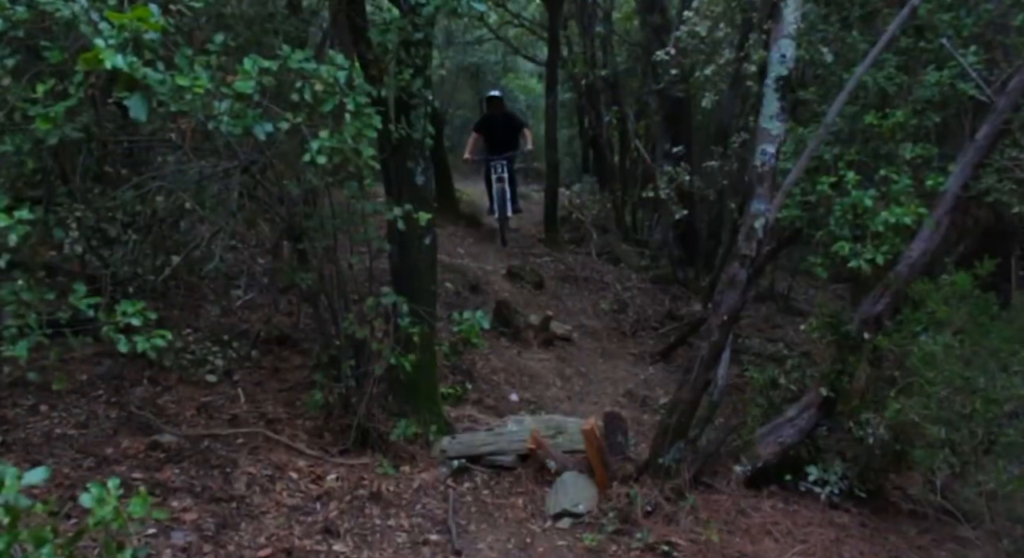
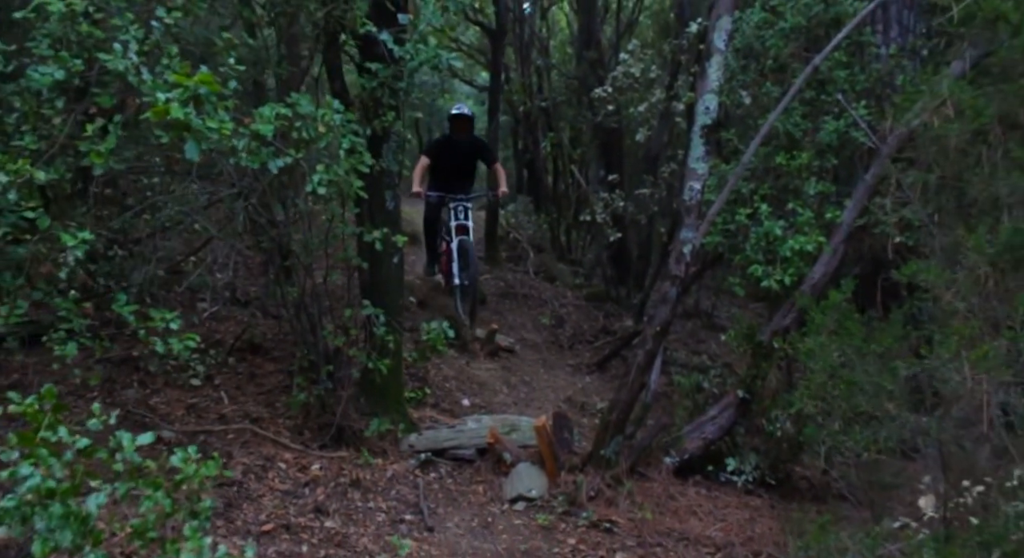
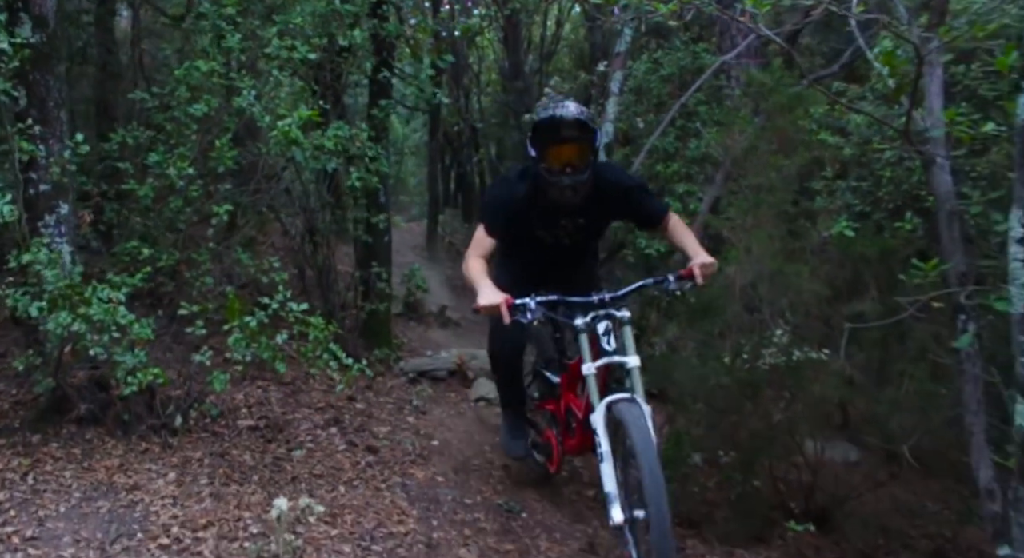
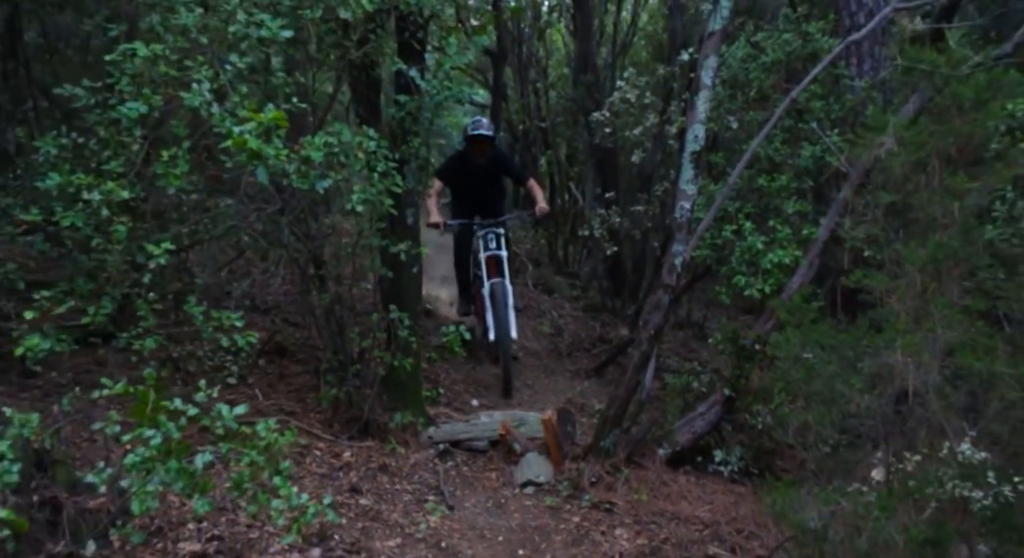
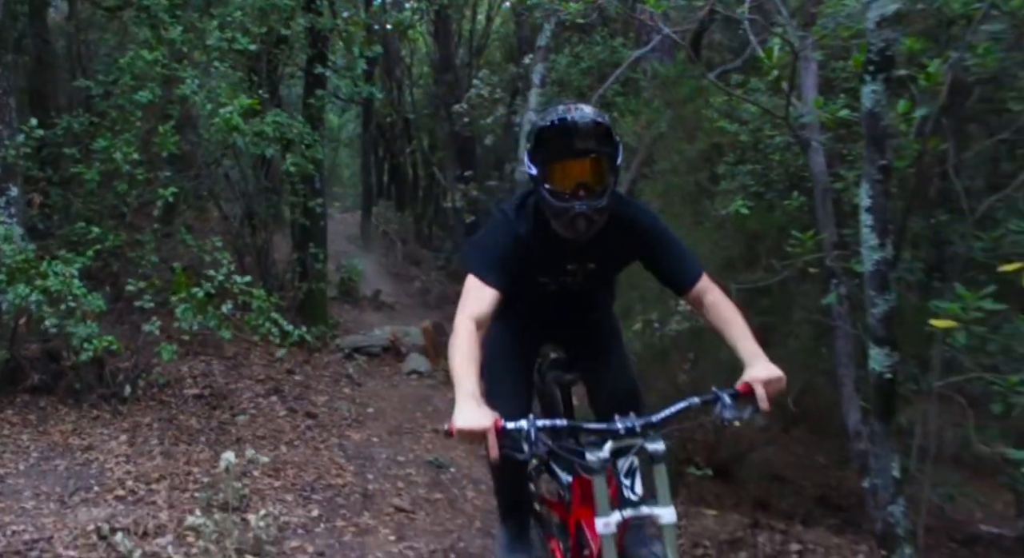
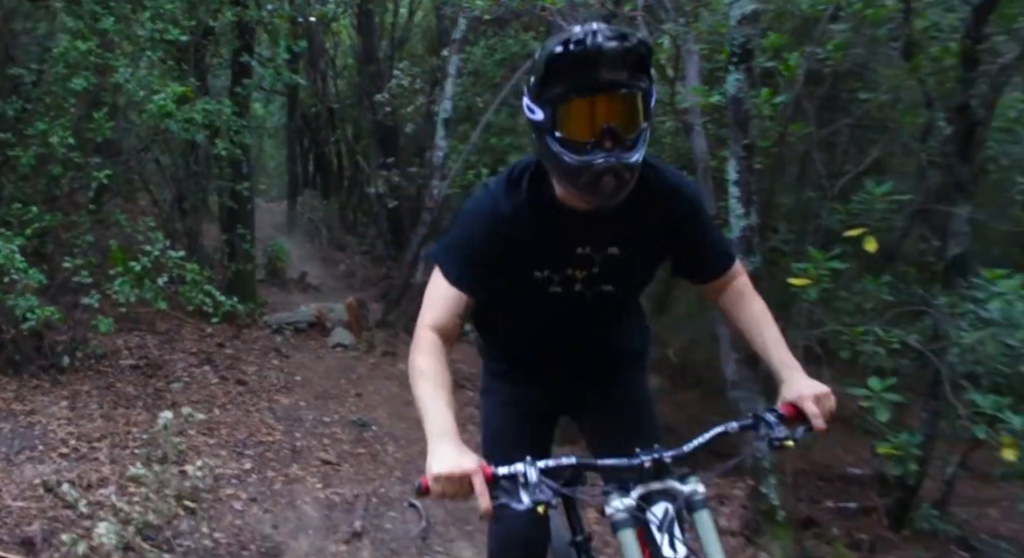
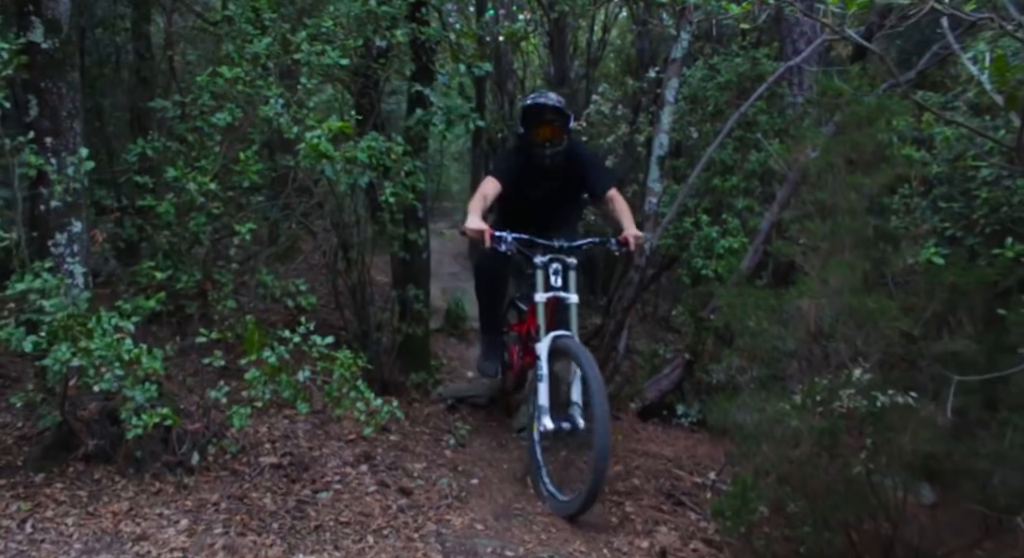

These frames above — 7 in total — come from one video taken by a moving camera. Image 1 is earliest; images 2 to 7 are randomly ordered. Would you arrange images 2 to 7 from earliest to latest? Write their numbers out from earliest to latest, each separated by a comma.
2, 4, 7, 3, 5, 6
